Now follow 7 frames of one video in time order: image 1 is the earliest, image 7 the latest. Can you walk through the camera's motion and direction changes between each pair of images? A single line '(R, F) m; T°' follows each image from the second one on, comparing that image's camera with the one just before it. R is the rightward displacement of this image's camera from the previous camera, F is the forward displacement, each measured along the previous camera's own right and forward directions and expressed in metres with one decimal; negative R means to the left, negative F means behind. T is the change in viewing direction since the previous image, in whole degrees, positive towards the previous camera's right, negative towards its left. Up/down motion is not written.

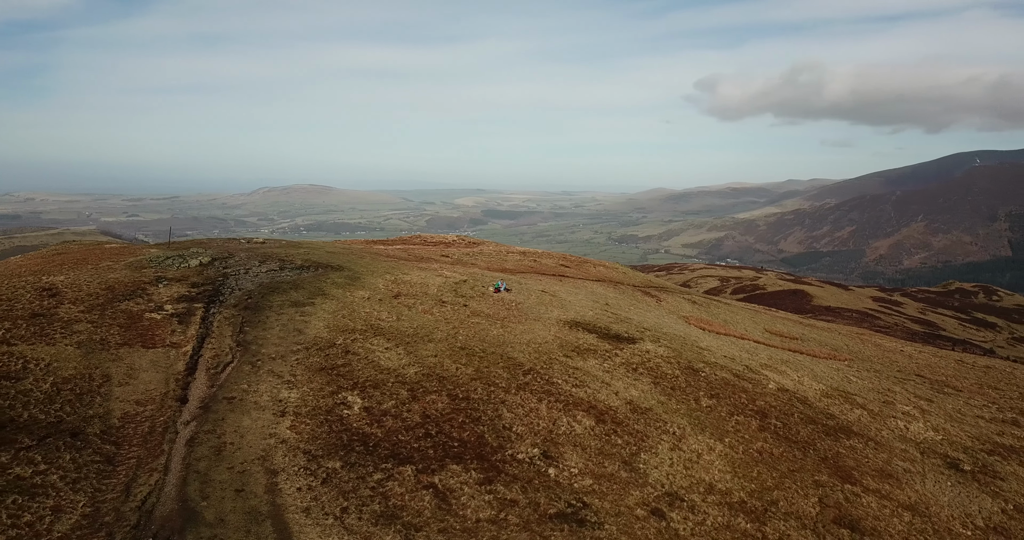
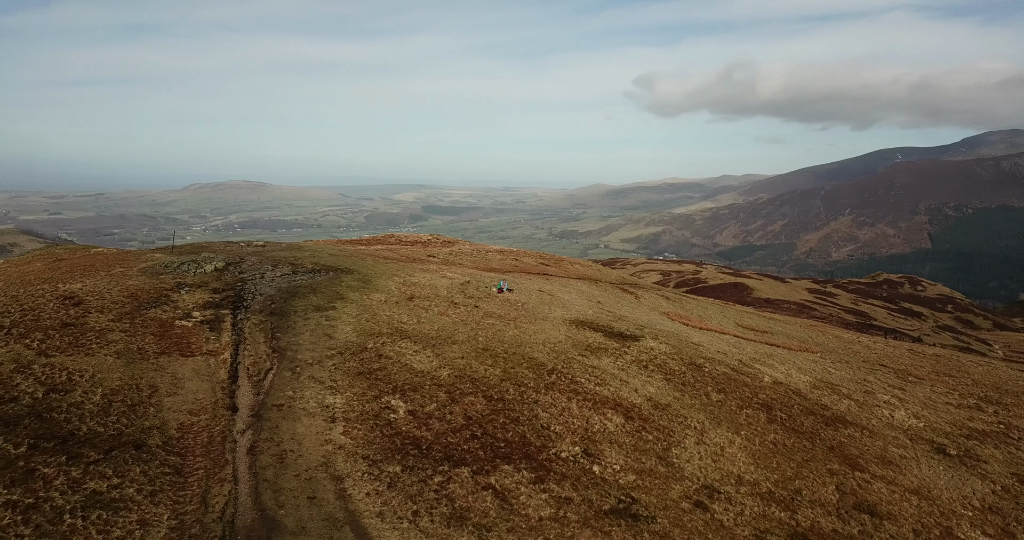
(-3.6, -0.4) m; +4°
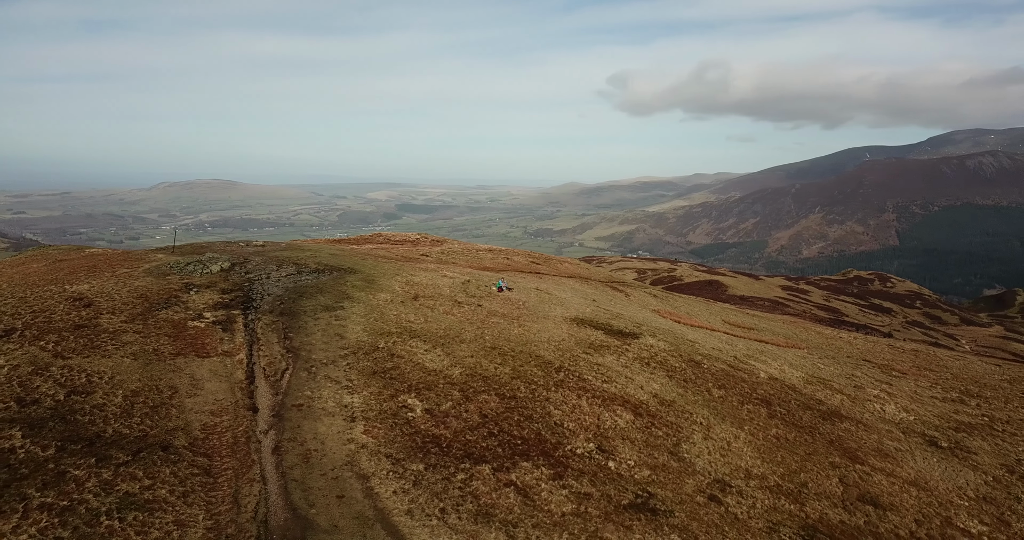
(-1.5, -0.3) m; +2°
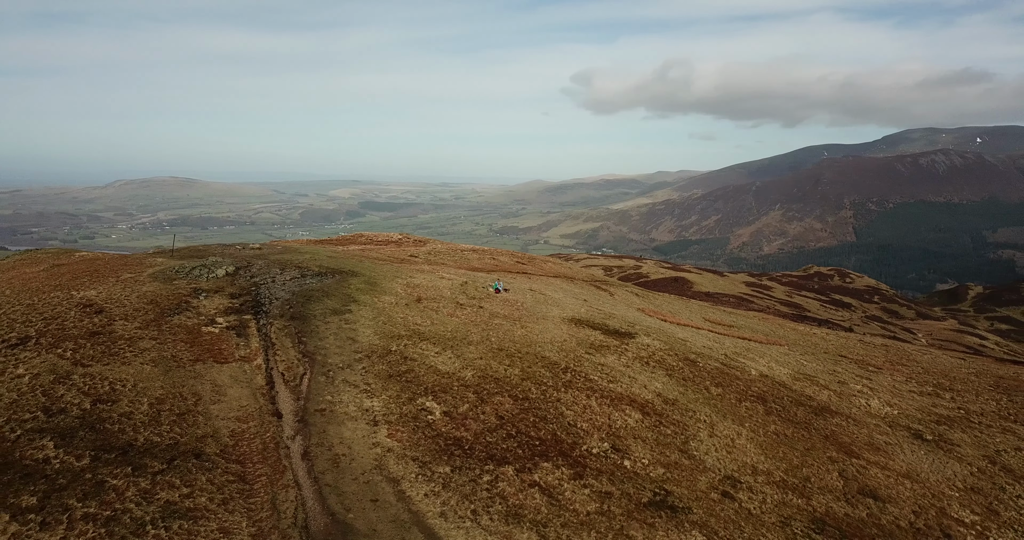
(-1.9, -0.4) m; +3°
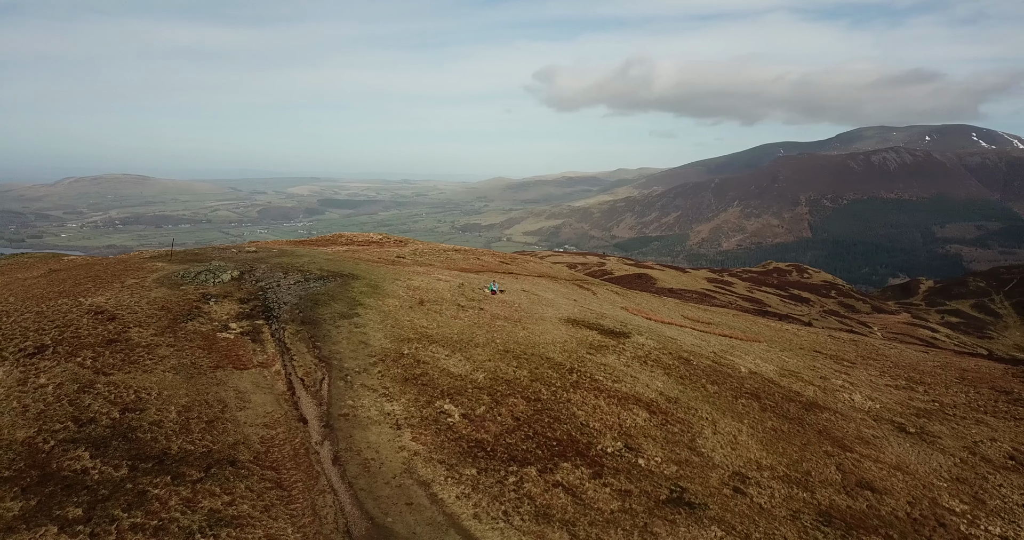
(-2.0, -0.4) m; +3°
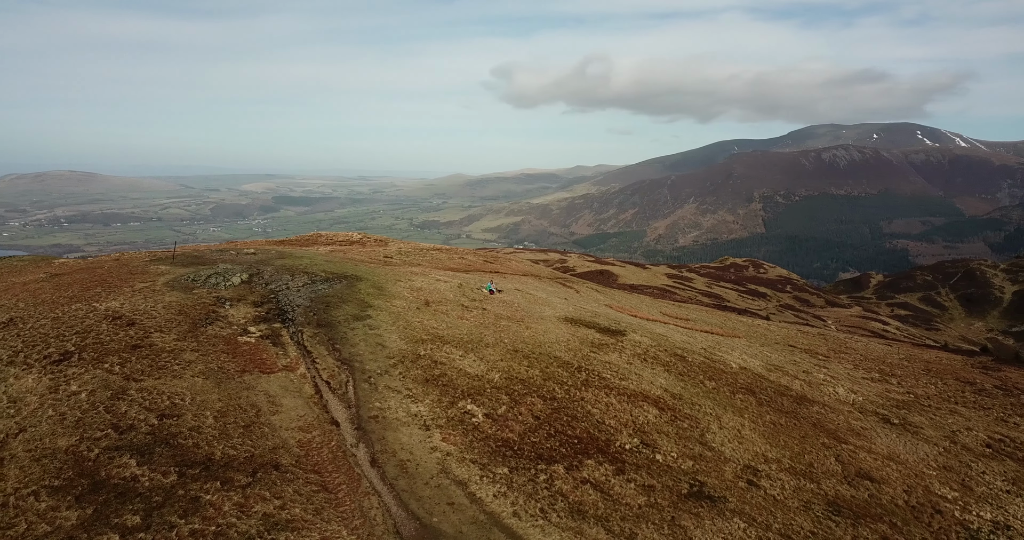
(-2.3, -0.4) m; +3°
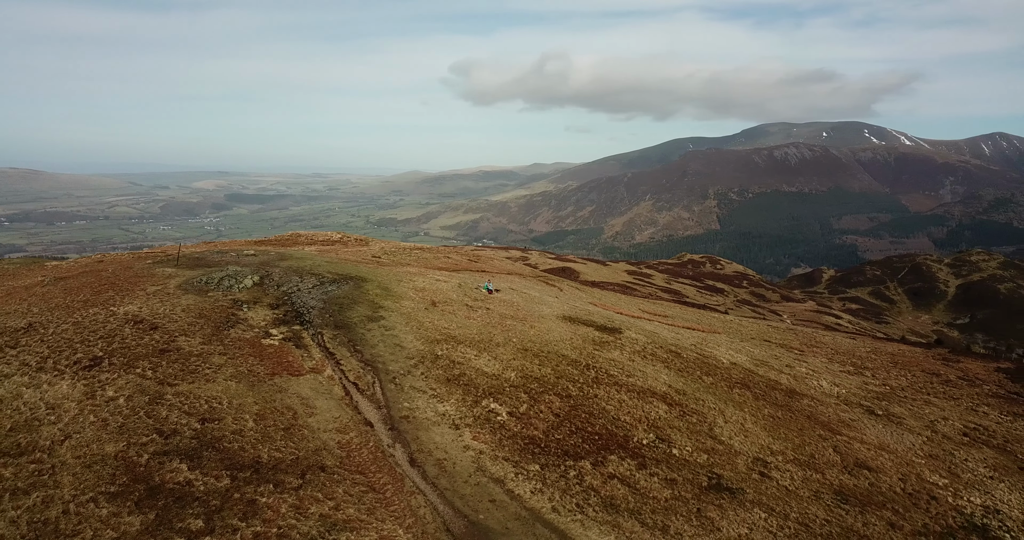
(-2.4, -0.5) m; +3°
